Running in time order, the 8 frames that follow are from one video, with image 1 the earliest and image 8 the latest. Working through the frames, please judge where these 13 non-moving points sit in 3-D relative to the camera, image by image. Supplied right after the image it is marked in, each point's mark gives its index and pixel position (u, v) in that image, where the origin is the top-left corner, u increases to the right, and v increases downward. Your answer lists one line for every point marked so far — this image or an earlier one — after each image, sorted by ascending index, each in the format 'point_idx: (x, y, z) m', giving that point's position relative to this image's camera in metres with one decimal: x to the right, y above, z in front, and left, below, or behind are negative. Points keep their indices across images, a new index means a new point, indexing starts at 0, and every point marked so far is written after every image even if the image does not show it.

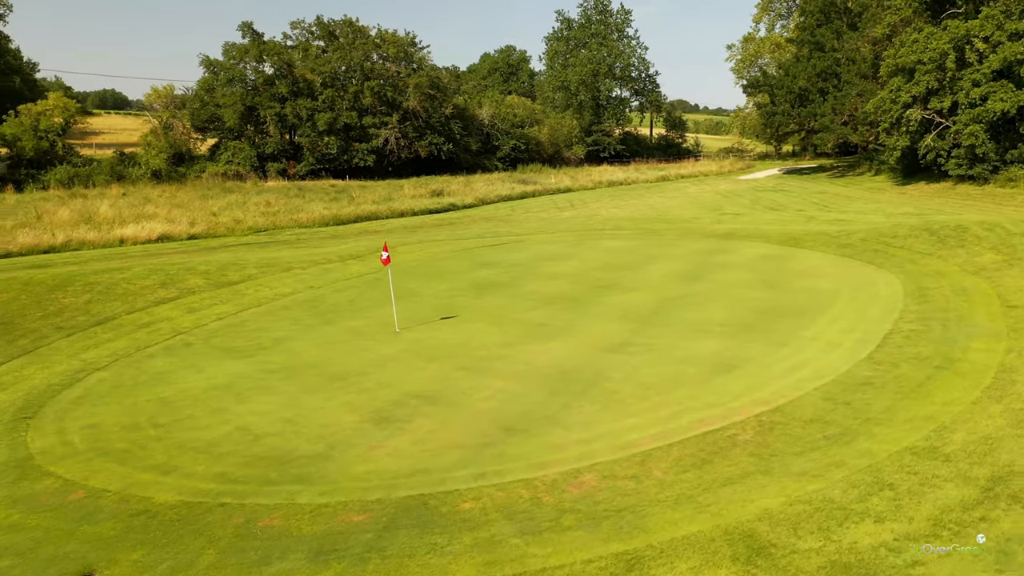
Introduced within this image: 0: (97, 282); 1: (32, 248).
0: (-6.5, +0.1, +12.8) m
1: (-11.4, +1.0, +19.3) m
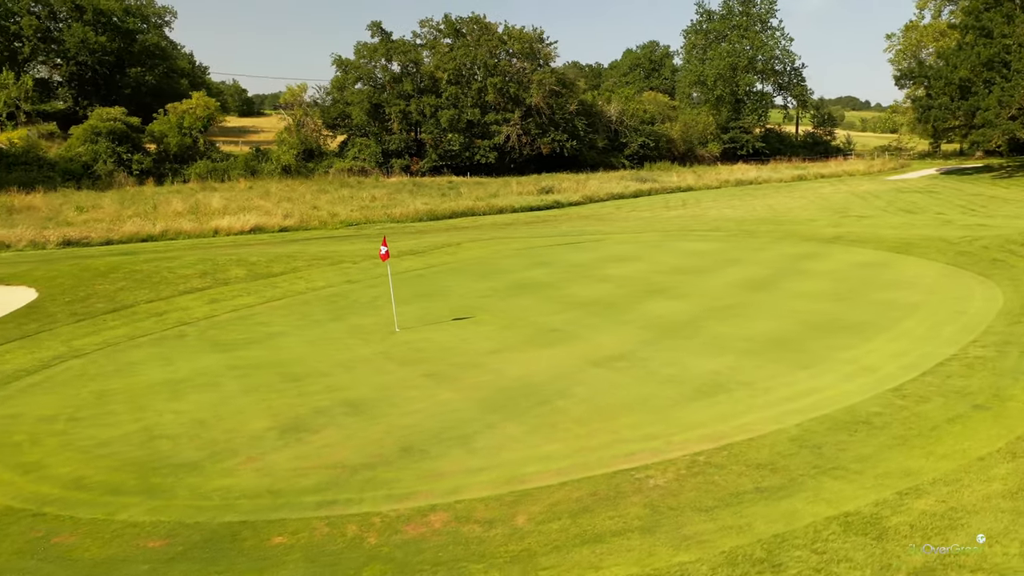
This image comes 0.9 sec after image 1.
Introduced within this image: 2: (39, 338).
0: (-5.9, +0.2, +13.1) m
1: (-9.5, +1.3, +20.4) m
2: (-5.5, -0.6, +9.5) m
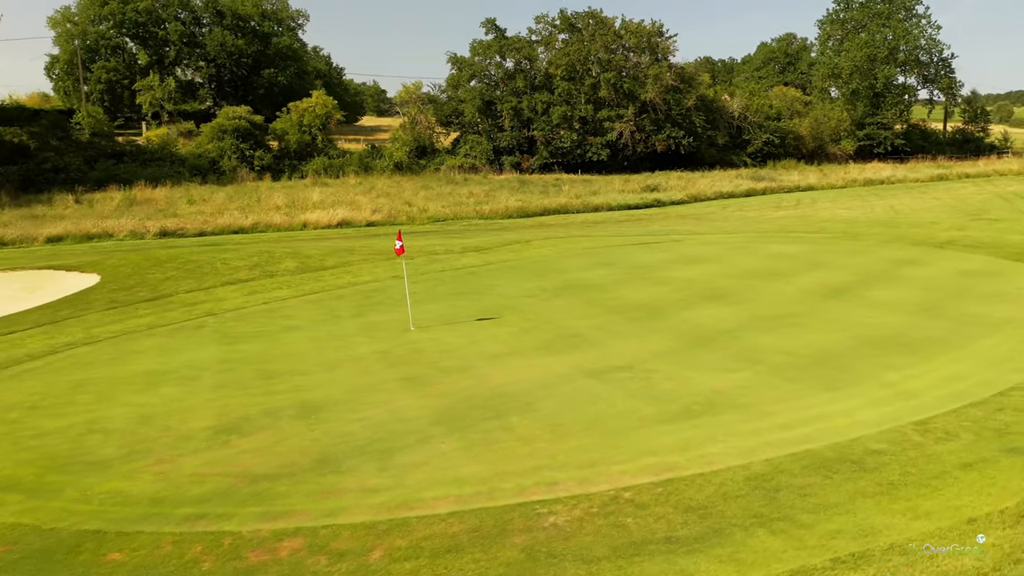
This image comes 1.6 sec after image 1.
0: (-5.1, +0.4, +13.3) m
1: (-7.4, +1.6, +21.1) m
2: (-5.3, -0.4, +9.7) m
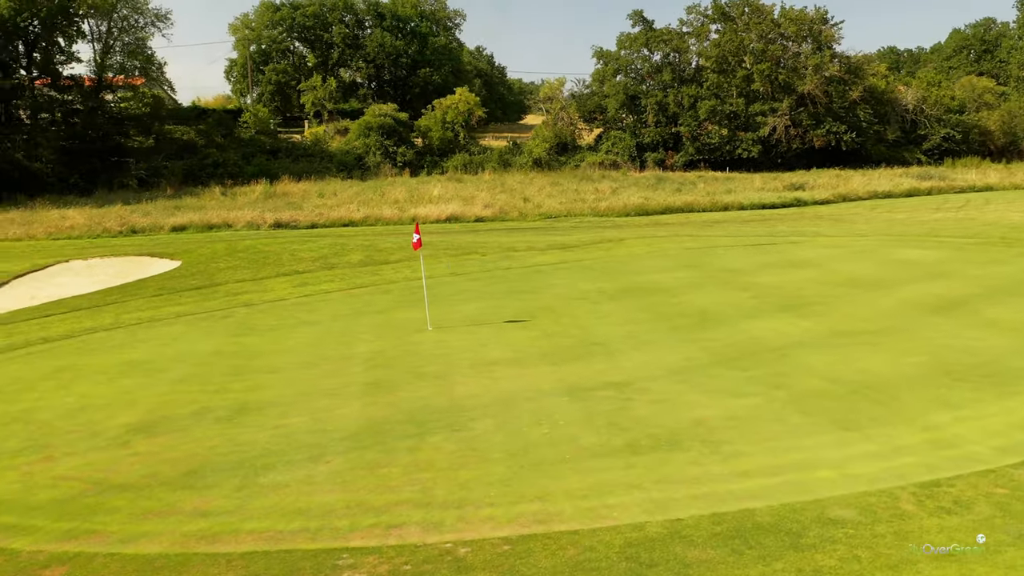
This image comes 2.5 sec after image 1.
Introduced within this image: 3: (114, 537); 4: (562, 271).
0: (-4.0, +0.6, +13.4) m
1: (-4.6, +1.8, +21.4) m
2: (-4.9, -0.3, +9.8) m
3: (-1.9, -1.2, +3.9) m
4: (+0.8, +0.3, +12.8) m
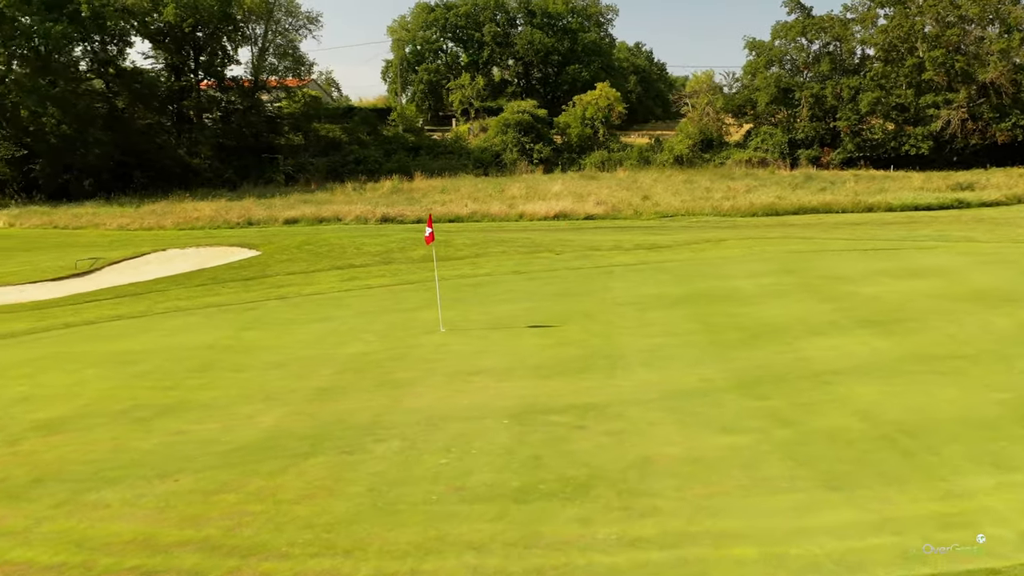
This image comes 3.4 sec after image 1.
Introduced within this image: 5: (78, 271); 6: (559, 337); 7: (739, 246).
0: (-2.8, +0.7, +13.2) m
1: (-1.8, +1.9, +21.2) m
2: (-4.5, -0.1, +9.9) m
3: (-2.7, -1.1, +3.5) m
4: (+1.7, +0.2, +11.6) m
5: (-7.1, +0.3, +13.3) m
6: (+0.5, -0.5, +8.0) m
7: (+3.9, +0.7, +14.1) m
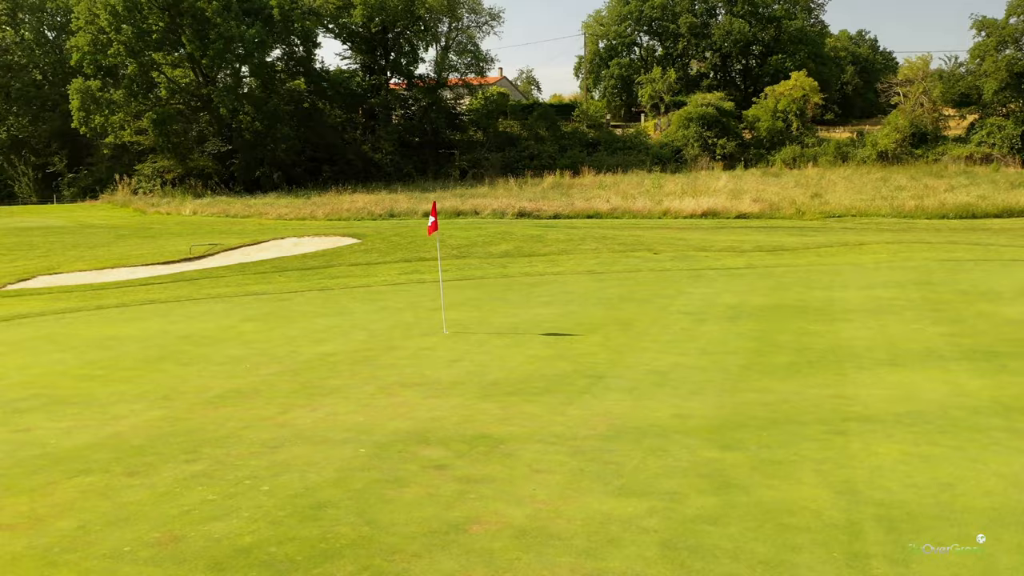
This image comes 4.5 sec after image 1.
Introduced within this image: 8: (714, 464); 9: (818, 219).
0: (-1.4, +0.8, +12.6) m
1: (+1.7, +1.9, +20.1) m
2: (-3.8, +0.1, +9.9) m
3: (-3.8, -1.0, +3.2) m
4: (+2.6, +0.1, +10.0) m
5: (-5.5, +0.6, +13.8) m
6: (+0.5, -0.5, +6.8) m
7: (+5.4, +0.5, +11.9) m
8: (+1.0, -0.9, +4.1) m
9: (+6.8, +1.6, +18.4) m
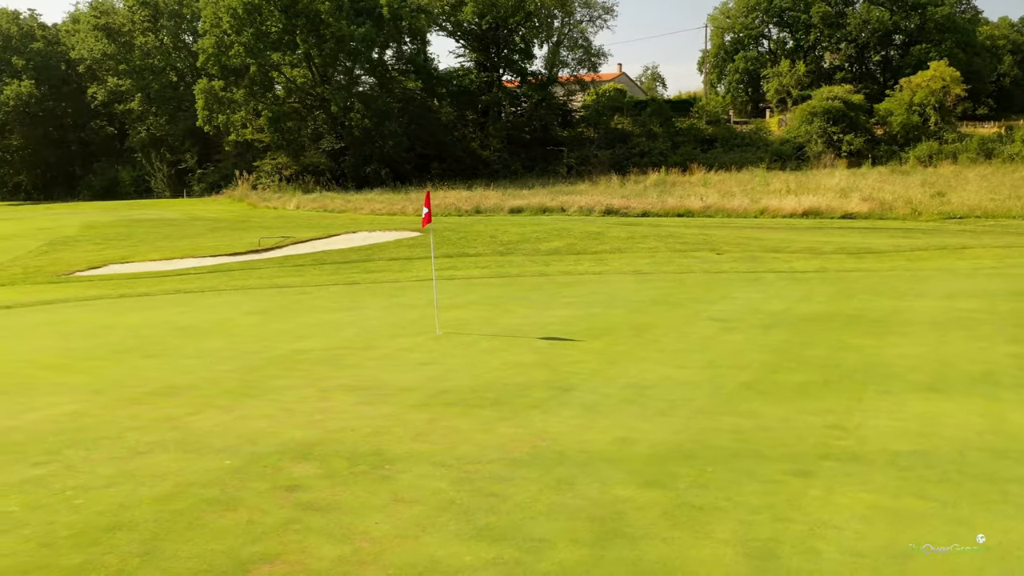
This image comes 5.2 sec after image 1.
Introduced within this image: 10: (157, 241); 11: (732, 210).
0: (-0.5, +0.8, +12.2) m
1: (+3.7, +1.8, +19.1) m
2: (-3.3, +0.2, +9.8) m
3: (-4.4, -0.9, +3.3) m
4: (+3.0, +0.1, +8.9) m
5: (-4.4, +0.7, +14.0) m
6: (+0.3, -0.5, +6.1) m
7: (+6.1, +0.4, +10.3) m
8: (+0.5, -0.9, +3.4) m
9: (+8.5, +1.4, +16.5) m
10: (-7.0, +0.9, +16.3) m
11: (+5.0, +1.8, +18.5) m
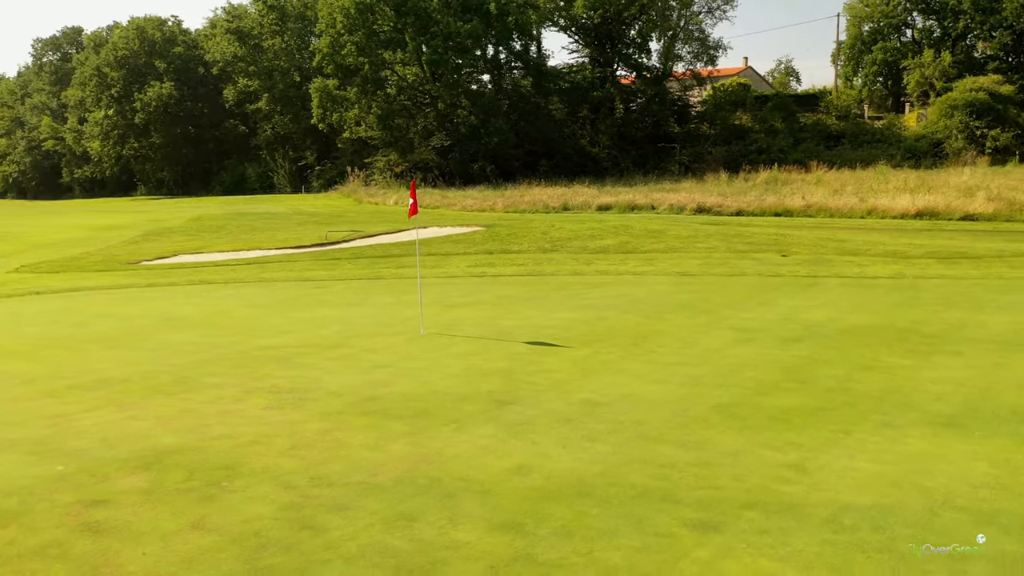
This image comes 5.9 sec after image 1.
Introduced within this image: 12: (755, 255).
0: (+0.3, +0.8, +11.6) m
1: (+5.6, +1.7, +17.8) m
2: (-2.9, +0.3, +9.7) m
3: (-5.0, -0.7, +3.4) m
4: (+3.3, 0.0, +7.9) m
5: (-3.2, +0.8, +14.0) m
6: (+0.2, -0.5, +5.5) m
7: (+6.5, +0.2, +8.8) m
8: (-0.2, -0.9, +2.8) m
9: (+9.9, +1.2, +14.5) m
10: (-5.5, +1.1, +16.7) m
11: (+6.8, +1.7, +17.0) m
12: (+2.9, +0.4, +9.6) m
